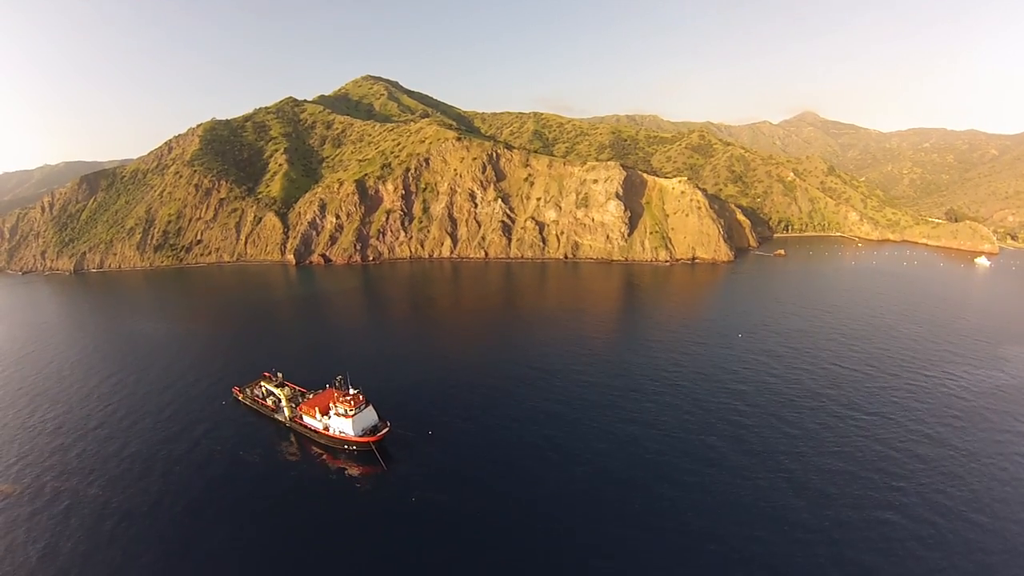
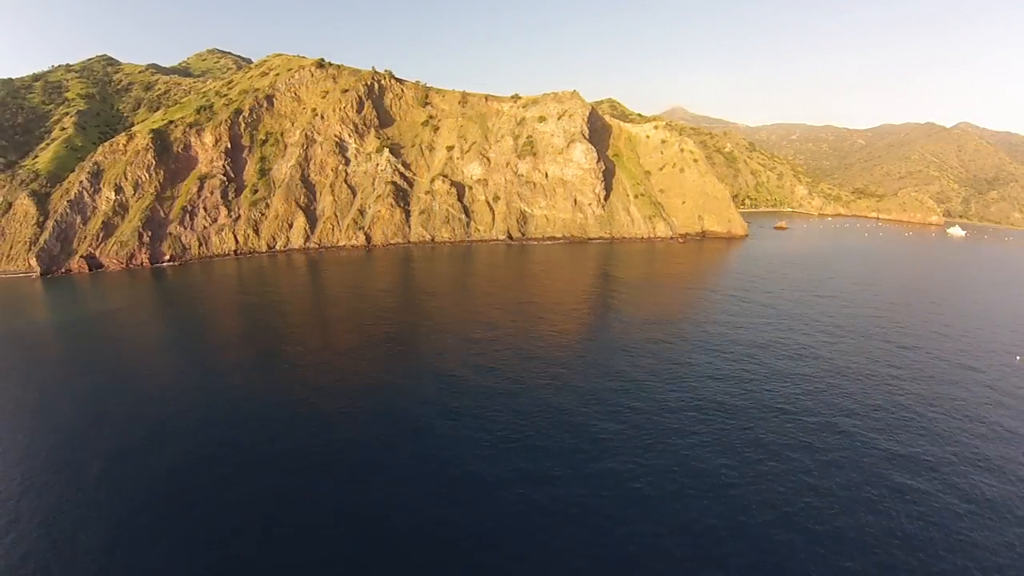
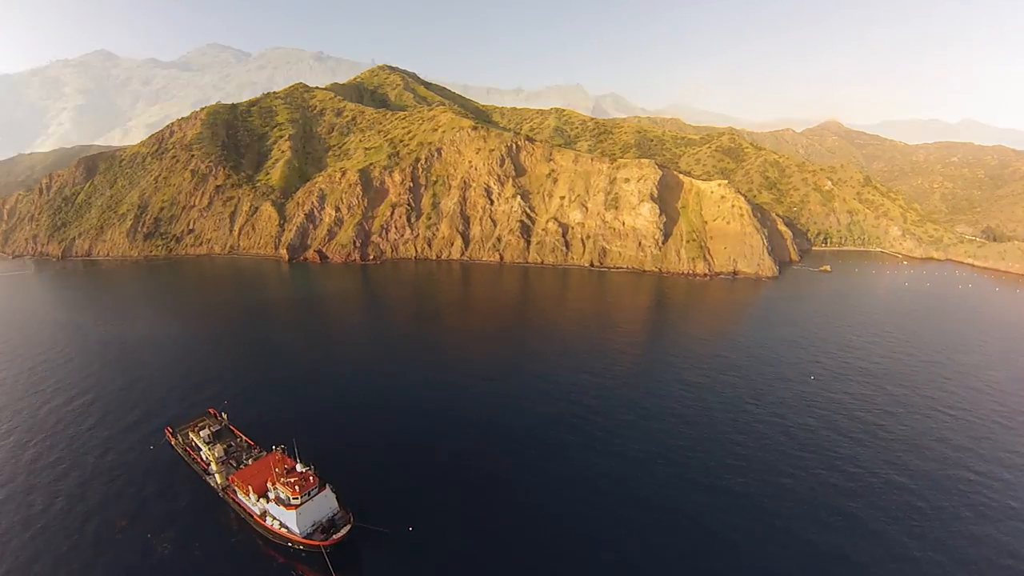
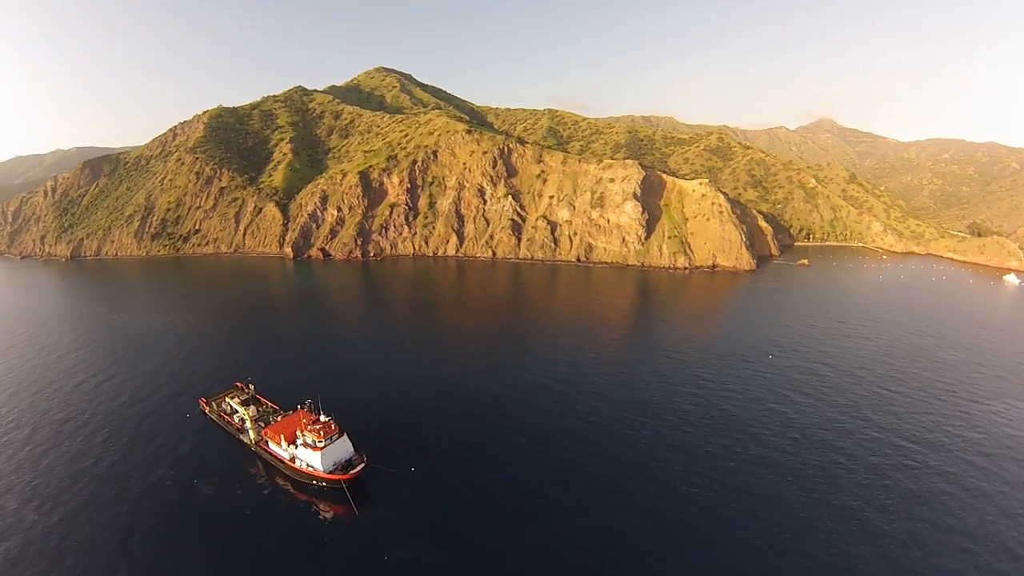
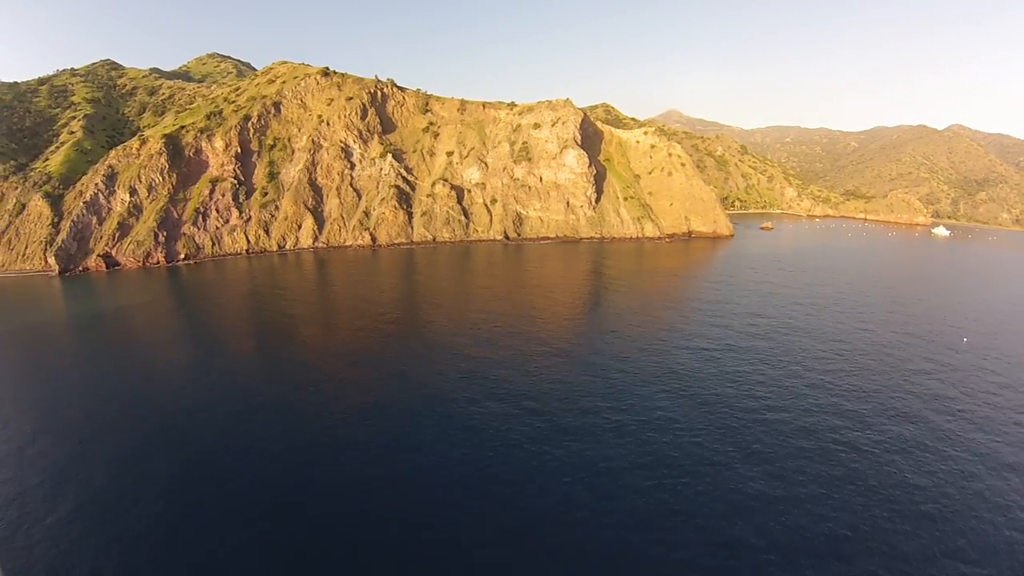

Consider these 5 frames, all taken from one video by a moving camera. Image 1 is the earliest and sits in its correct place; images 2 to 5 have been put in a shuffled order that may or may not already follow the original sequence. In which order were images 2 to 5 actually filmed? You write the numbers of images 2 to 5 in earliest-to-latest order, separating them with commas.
4, 3, 2, 5
